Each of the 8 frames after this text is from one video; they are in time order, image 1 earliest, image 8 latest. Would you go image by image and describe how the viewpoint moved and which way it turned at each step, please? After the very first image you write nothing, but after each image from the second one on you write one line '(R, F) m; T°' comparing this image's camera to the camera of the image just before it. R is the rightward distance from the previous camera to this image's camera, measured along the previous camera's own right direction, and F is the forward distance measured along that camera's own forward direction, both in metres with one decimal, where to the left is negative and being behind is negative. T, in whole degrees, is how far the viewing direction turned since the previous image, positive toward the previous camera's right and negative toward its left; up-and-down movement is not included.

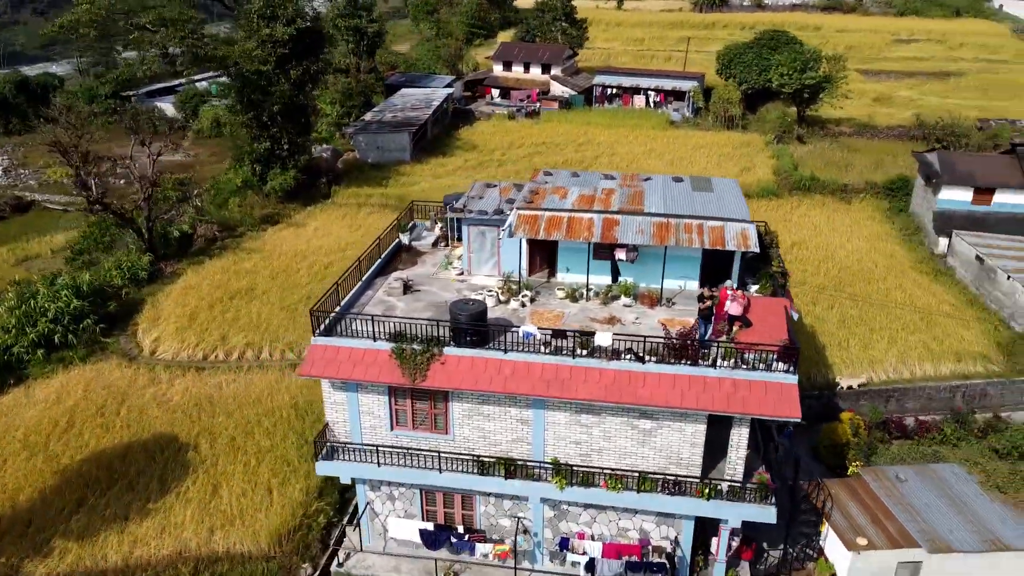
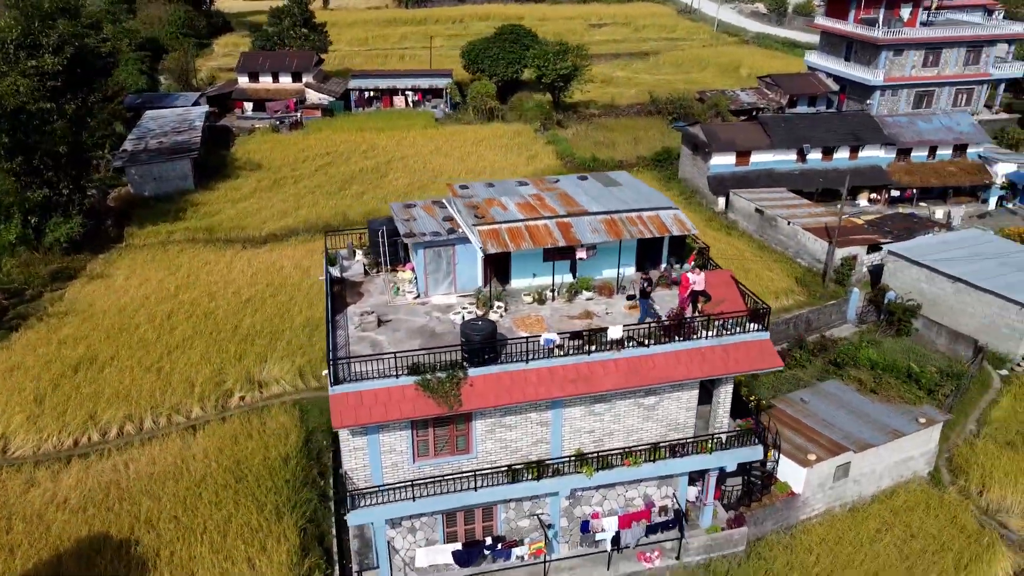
(-4.5, +0.3) m; +21°
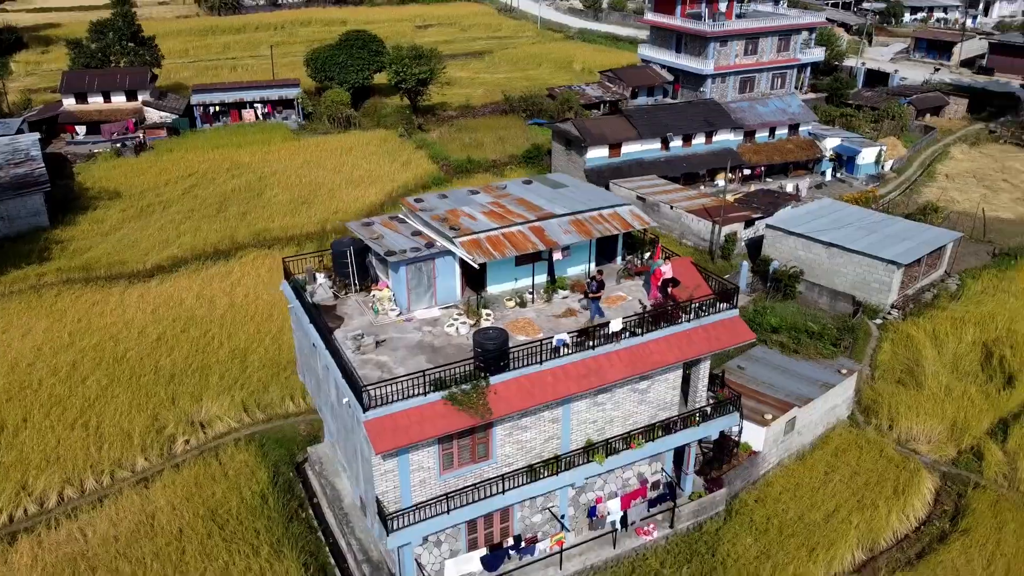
(-2.9, -0.1) m; +13°
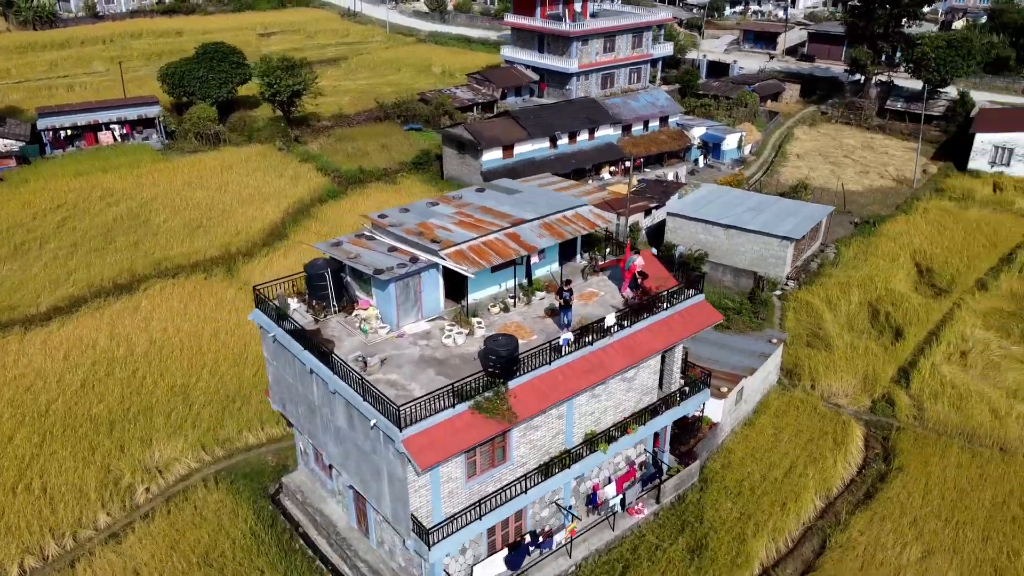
(-2.7, -0.2) m; +11°
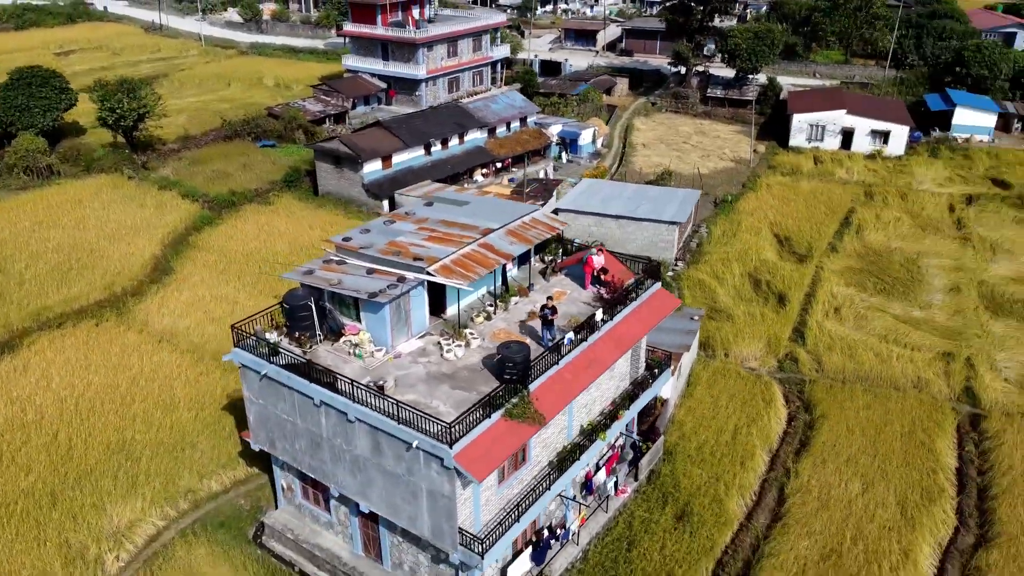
(-3.2, -0.1) m; +13°
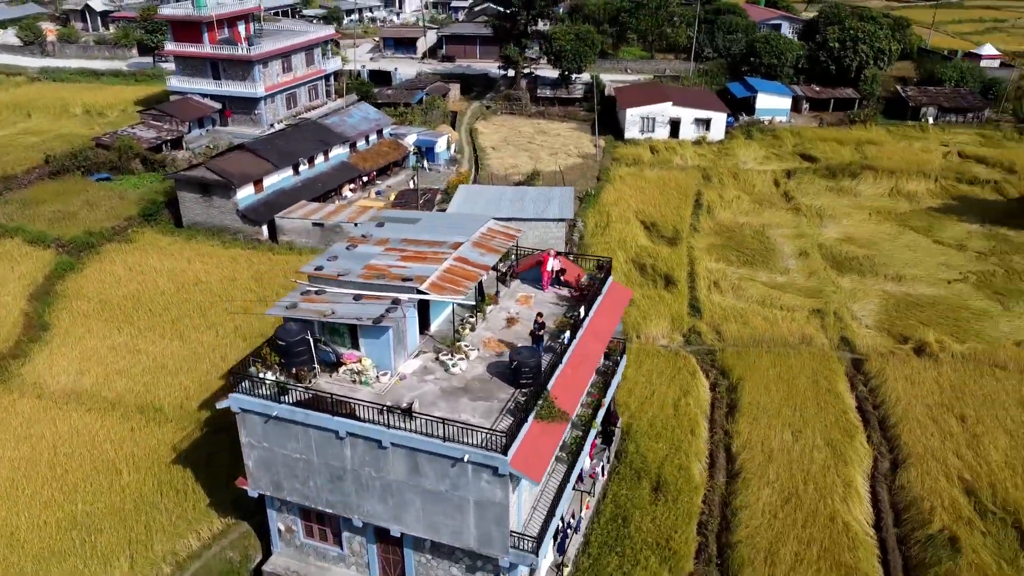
(-3.5, -0.2) m; +14°
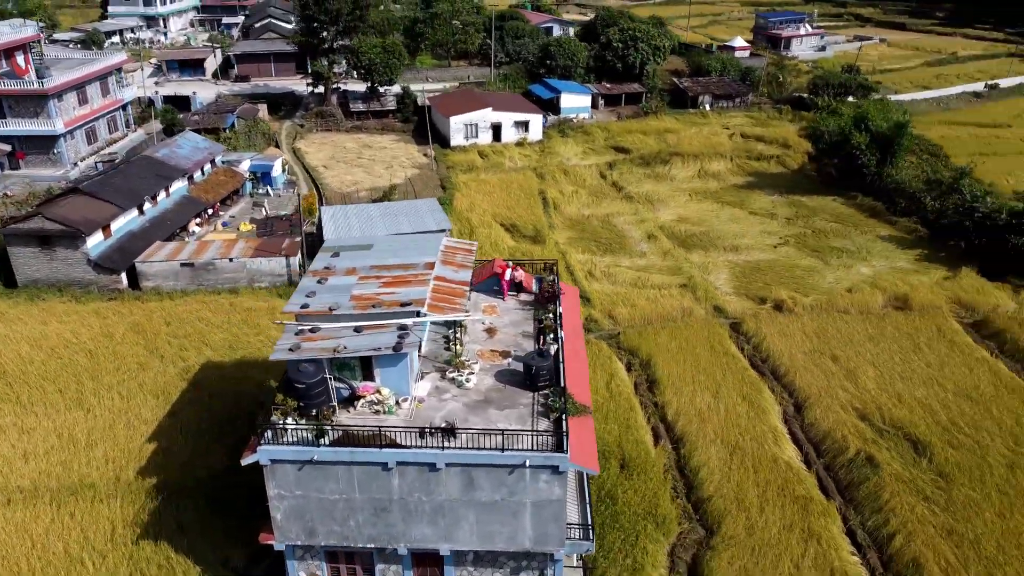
(-4.3, -0.1) m; +16°
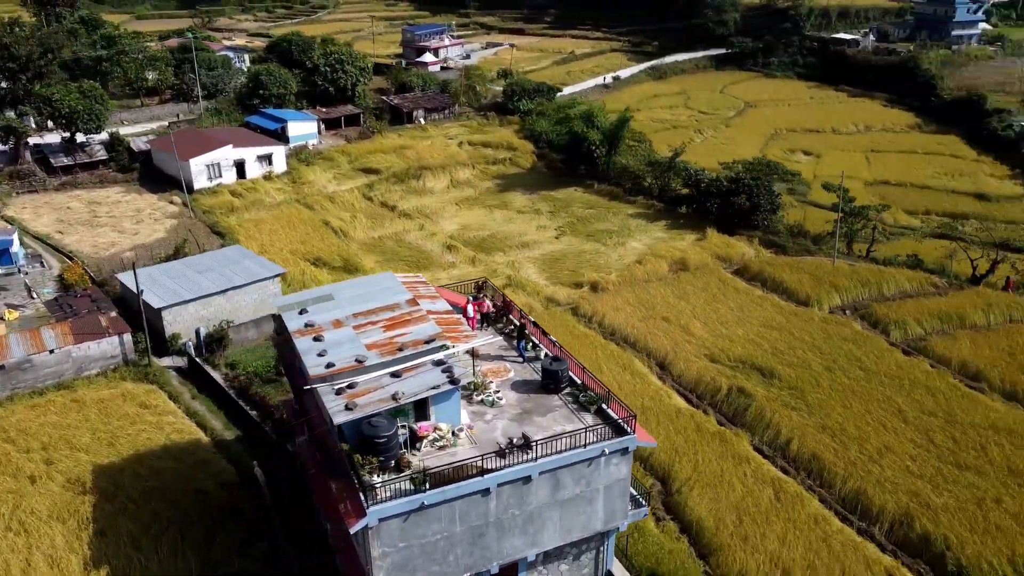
(-6.8, +0.2) m; +24°
